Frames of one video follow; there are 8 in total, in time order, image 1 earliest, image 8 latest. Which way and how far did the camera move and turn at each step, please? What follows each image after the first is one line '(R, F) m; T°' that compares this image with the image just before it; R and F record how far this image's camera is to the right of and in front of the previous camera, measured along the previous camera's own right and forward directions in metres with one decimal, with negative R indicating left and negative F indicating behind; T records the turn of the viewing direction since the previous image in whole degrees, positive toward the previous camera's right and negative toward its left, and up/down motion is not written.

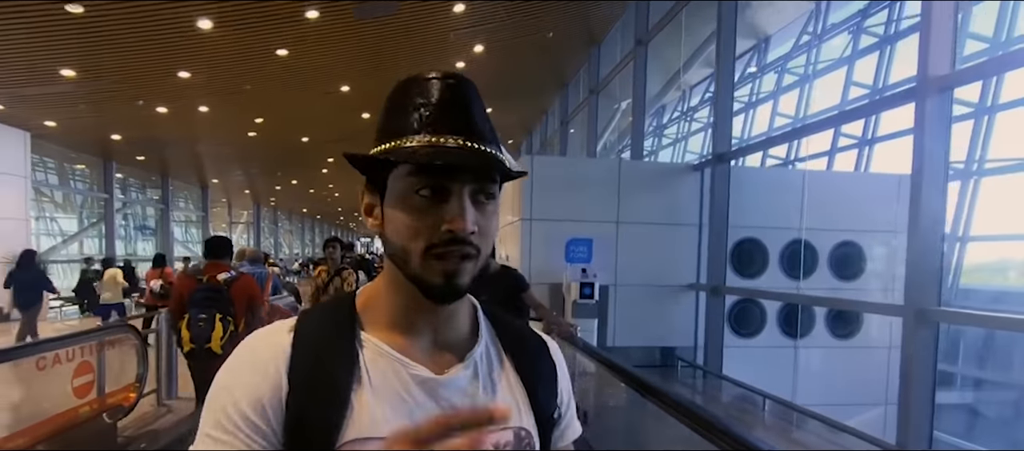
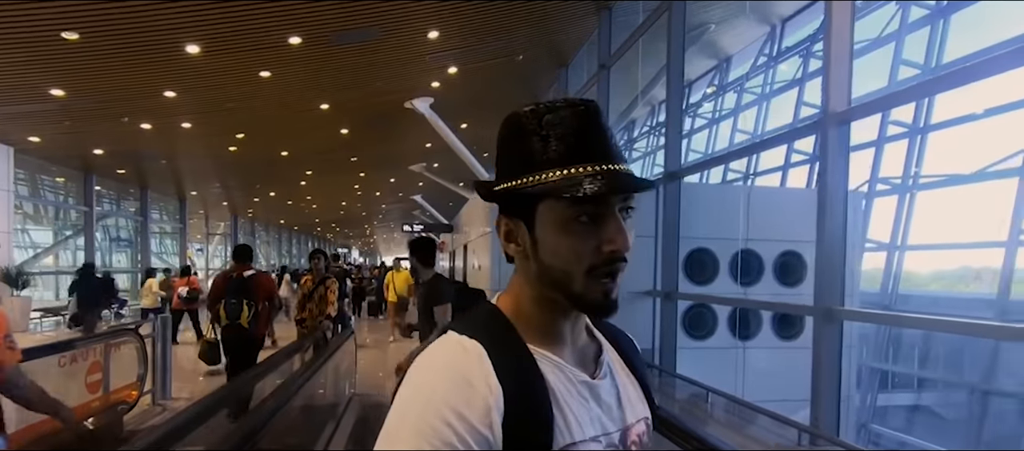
(+0.1, -0.3) m; +2°
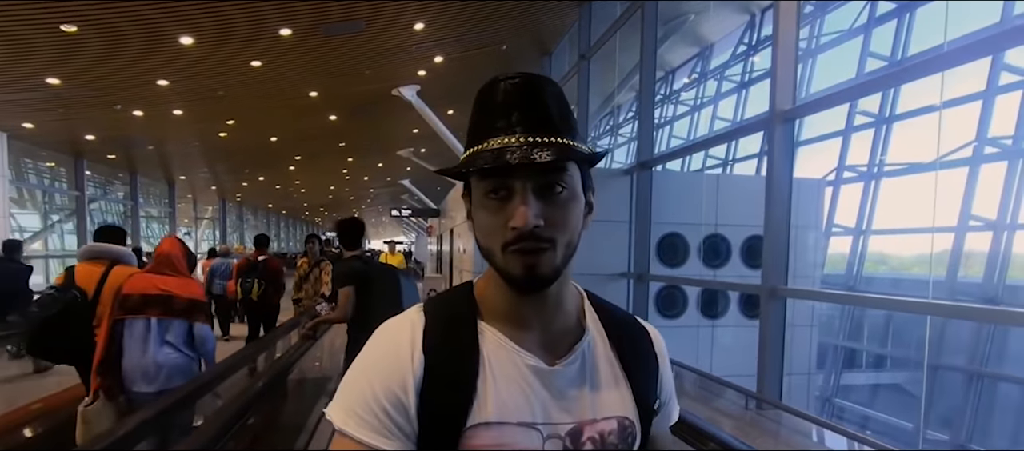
(+0.1, -0.3) m; +1°
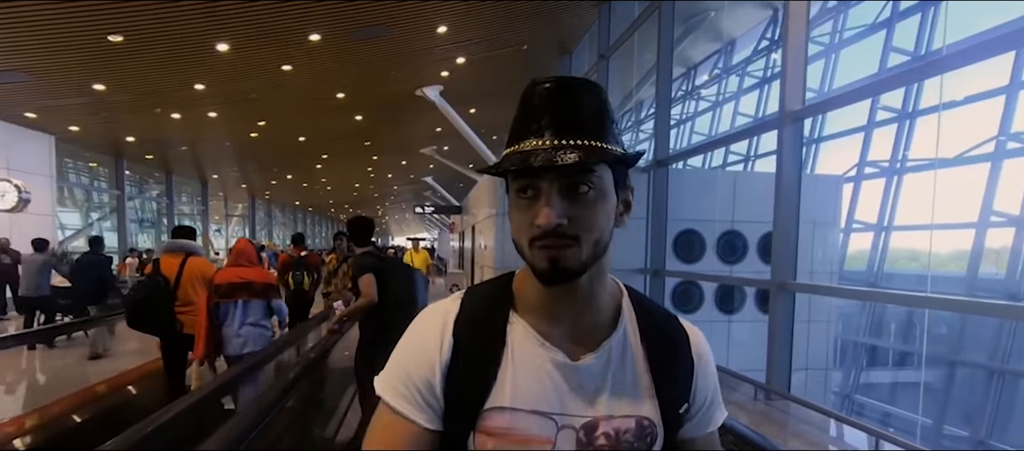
(0.0, -0.2) m; -2°
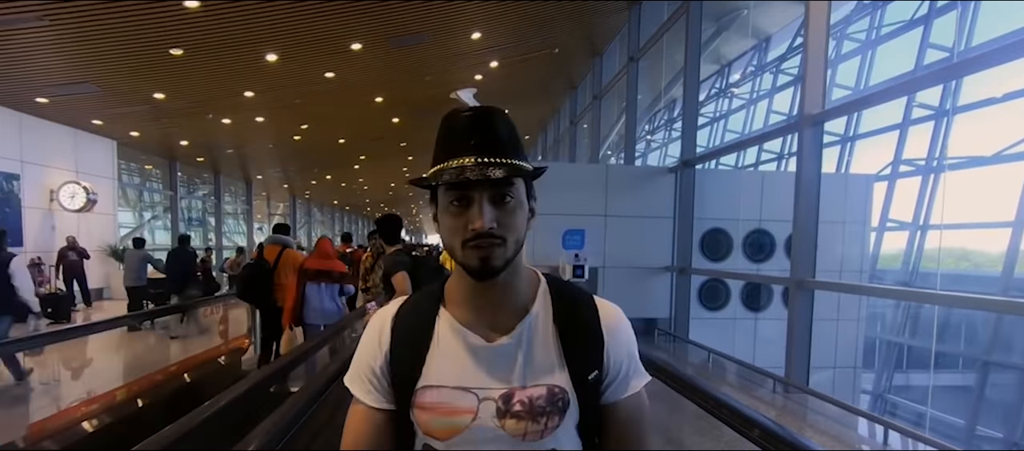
(0.0, -0.2) m; -3°
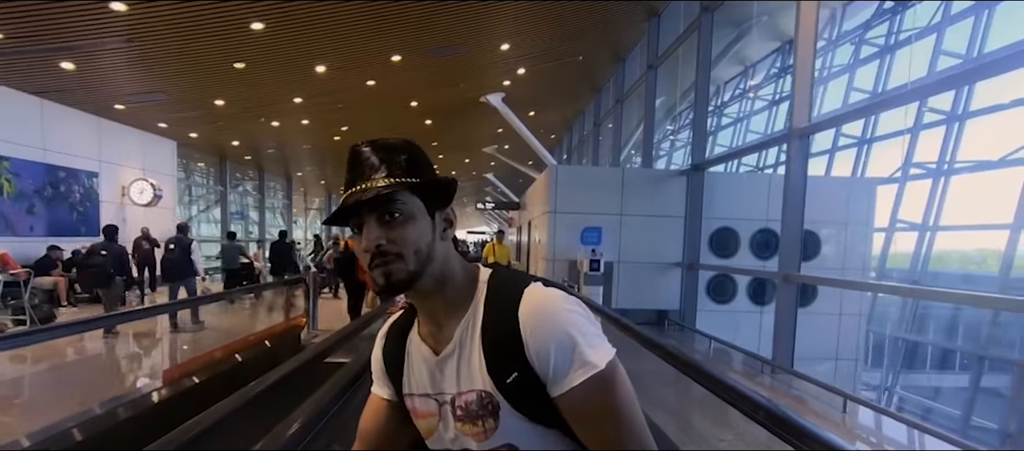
(0.0, -0.5) m; -3°
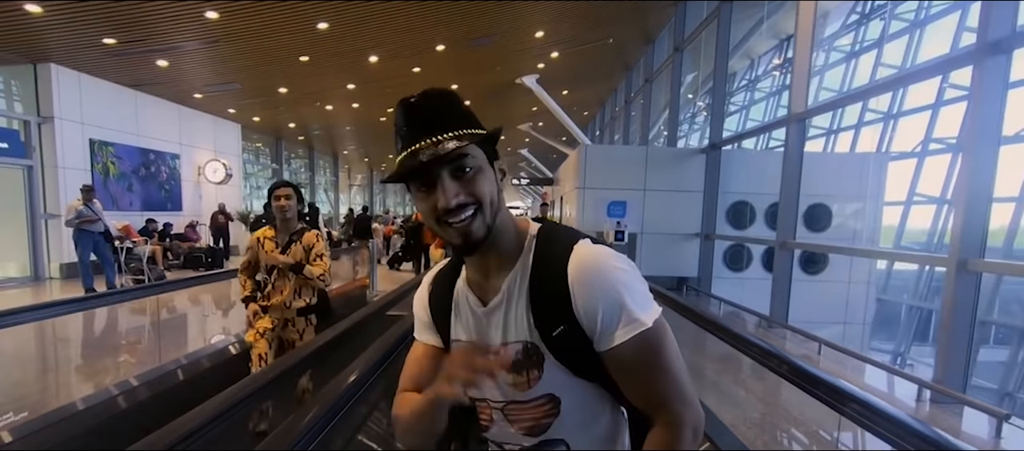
(0.0, -0.6) m; -4°
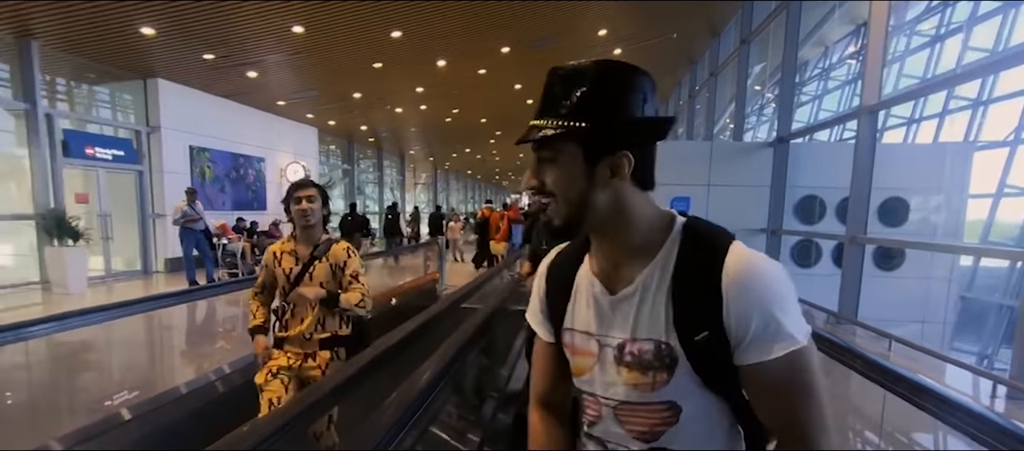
(0.0, -0.2) m; -6°
